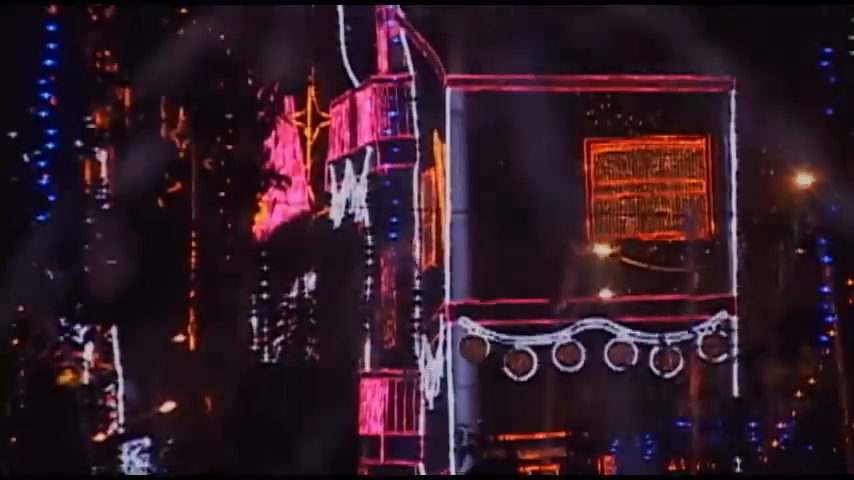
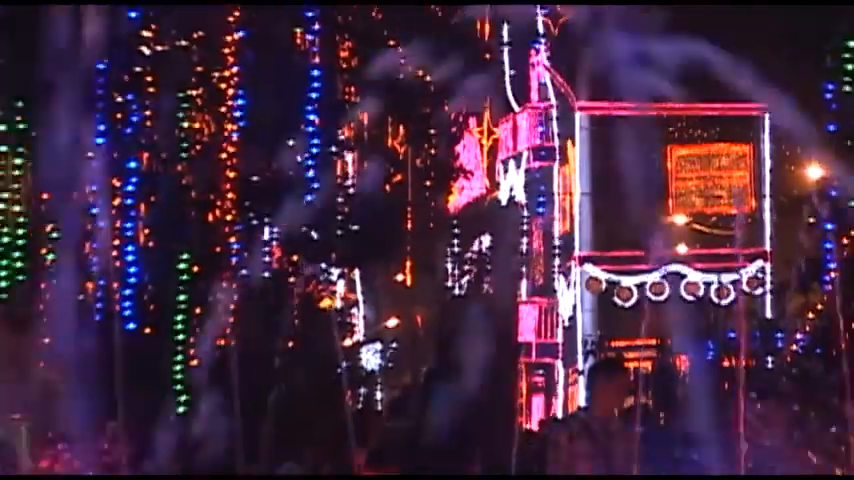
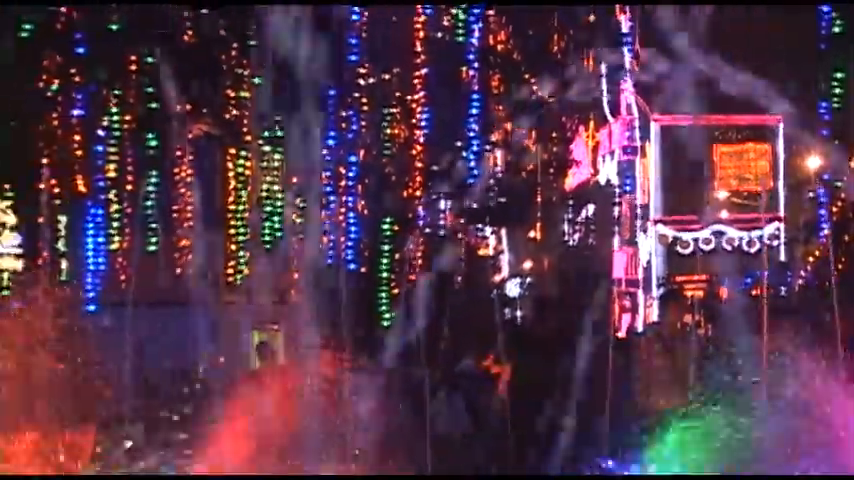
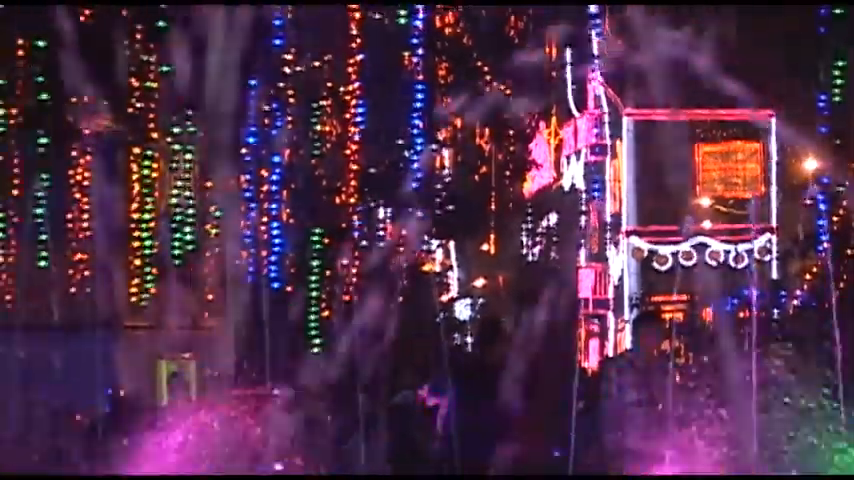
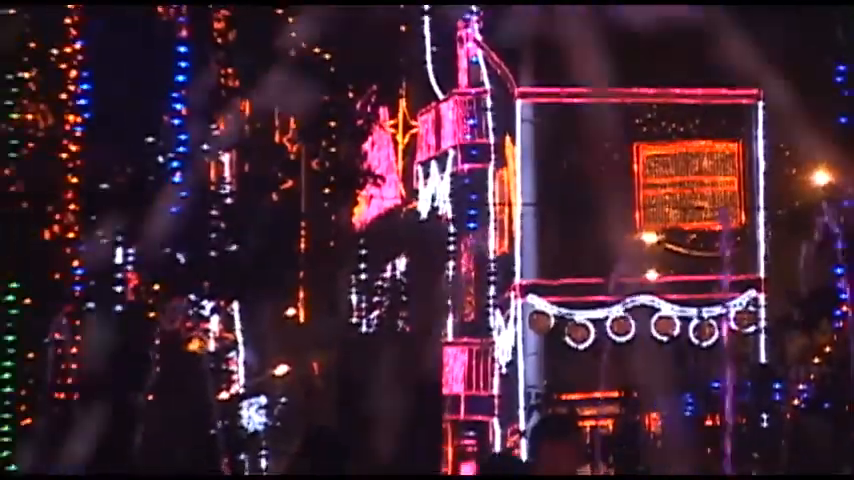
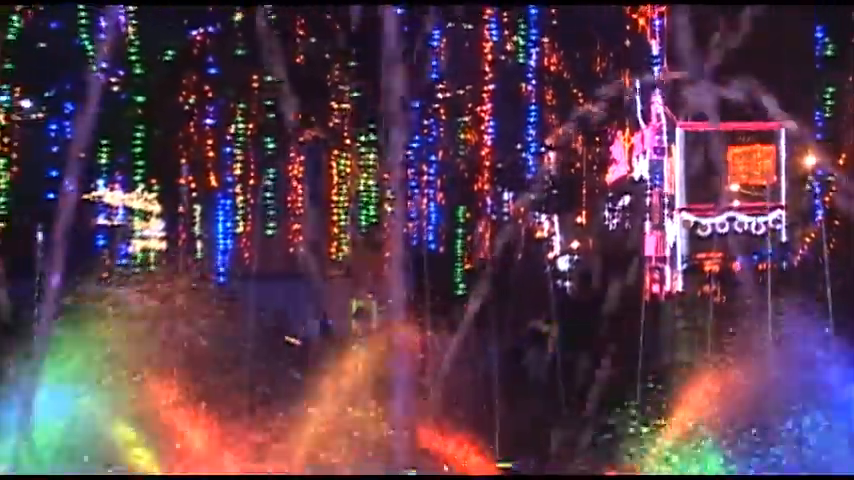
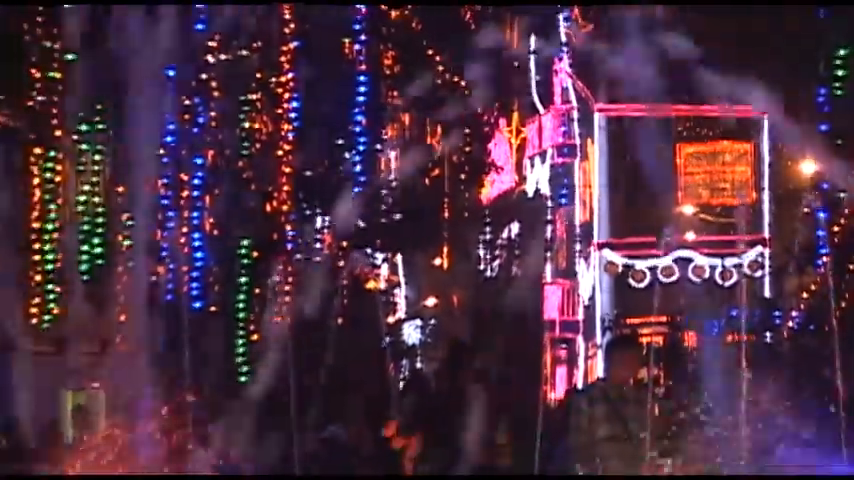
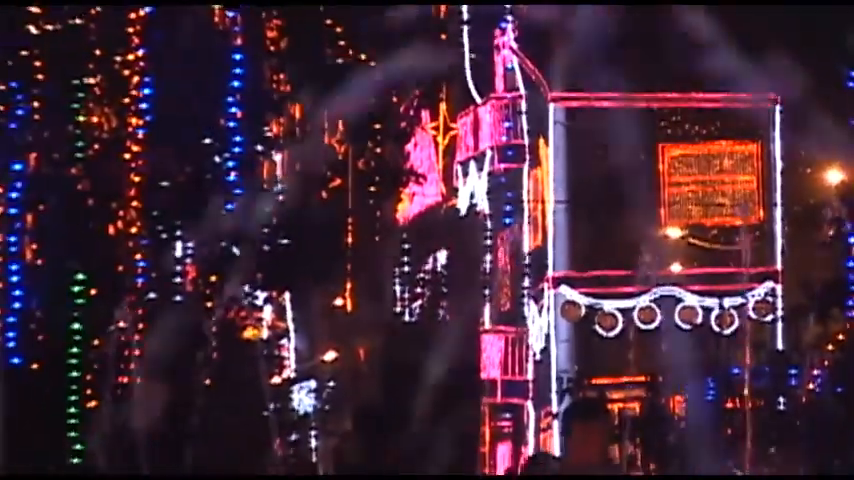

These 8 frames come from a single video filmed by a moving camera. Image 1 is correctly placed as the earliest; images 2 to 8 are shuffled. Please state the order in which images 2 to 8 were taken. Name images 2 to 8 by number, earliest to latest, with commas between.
5, 8, 2, 7, 4, 3, 6
